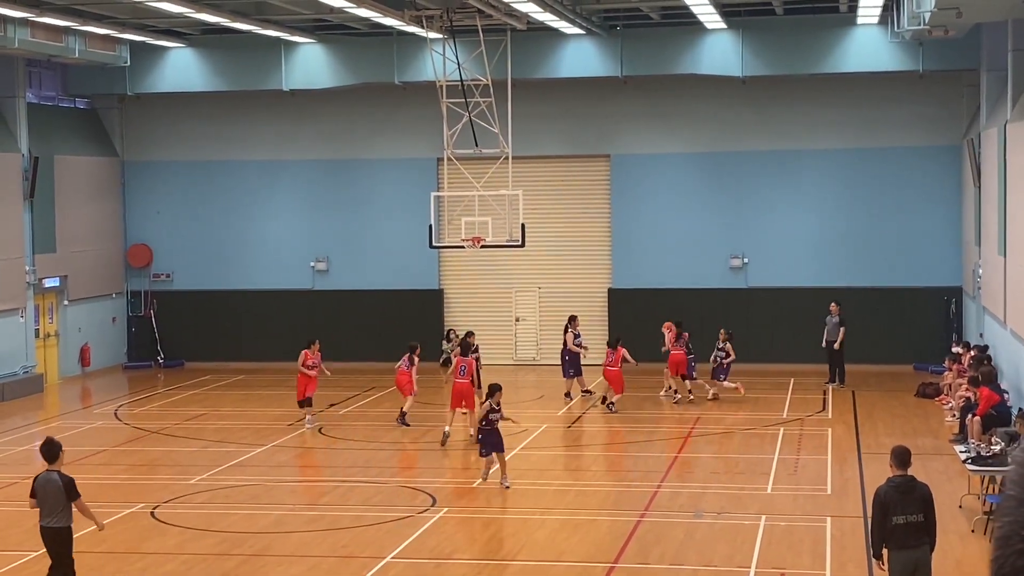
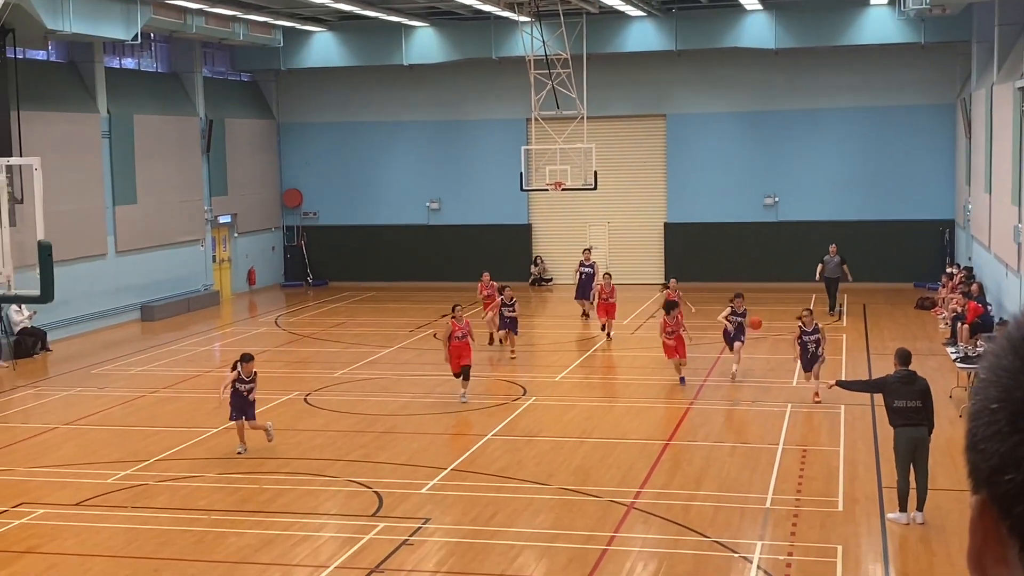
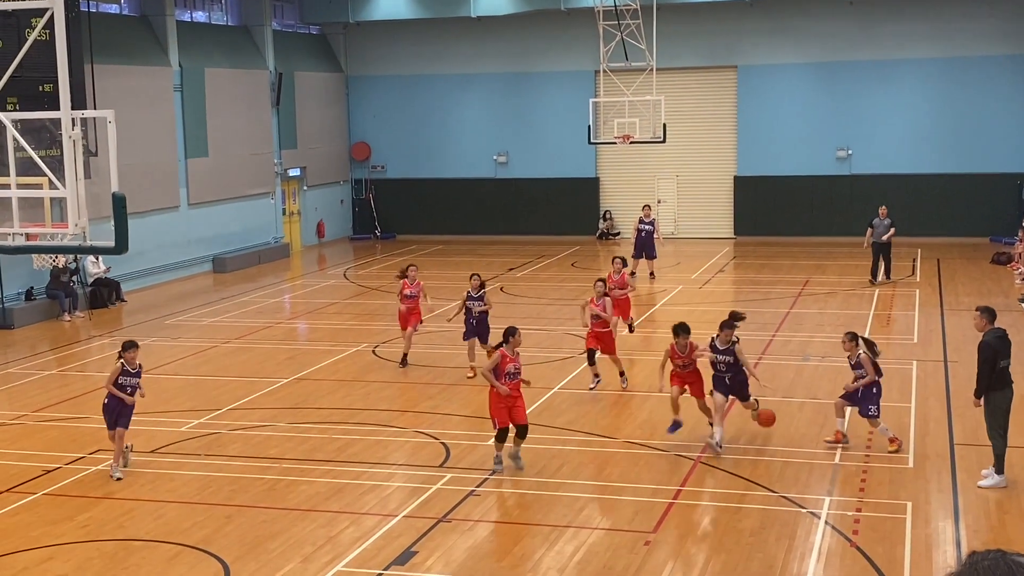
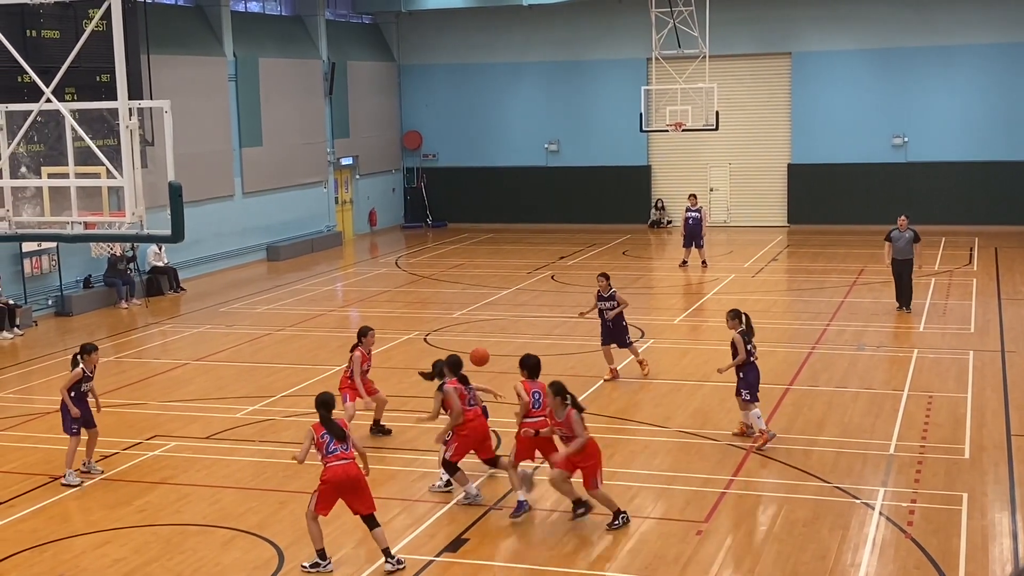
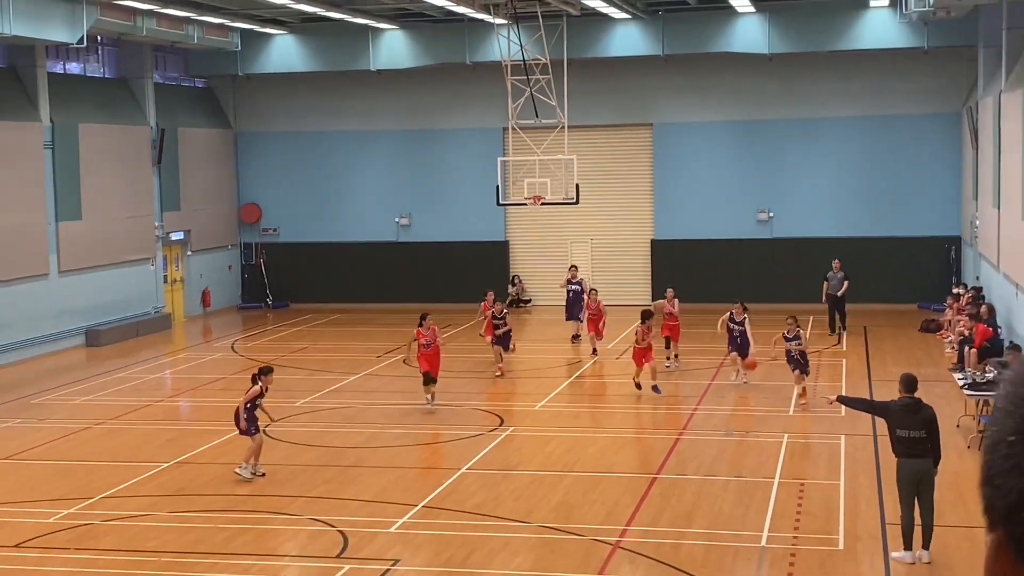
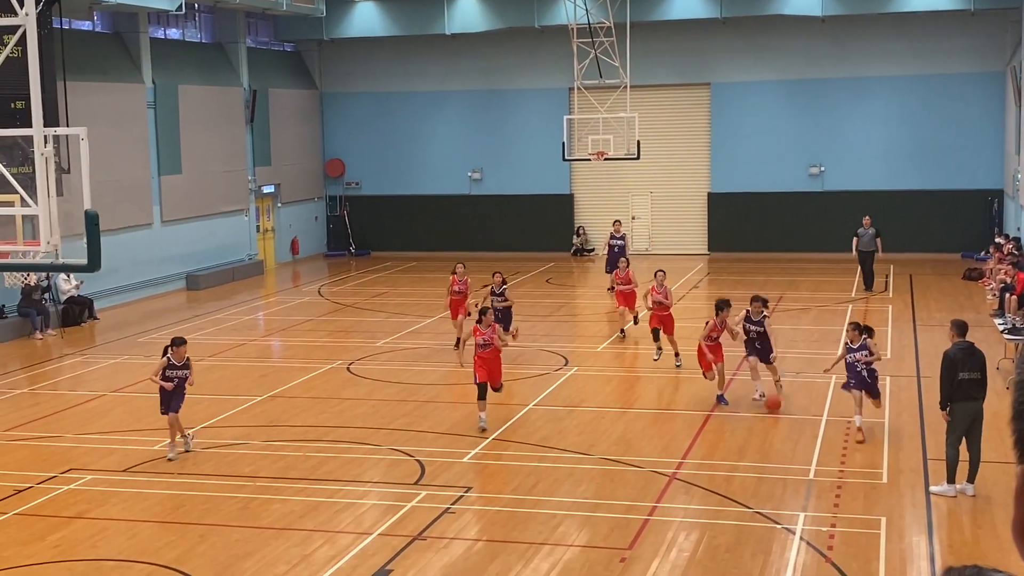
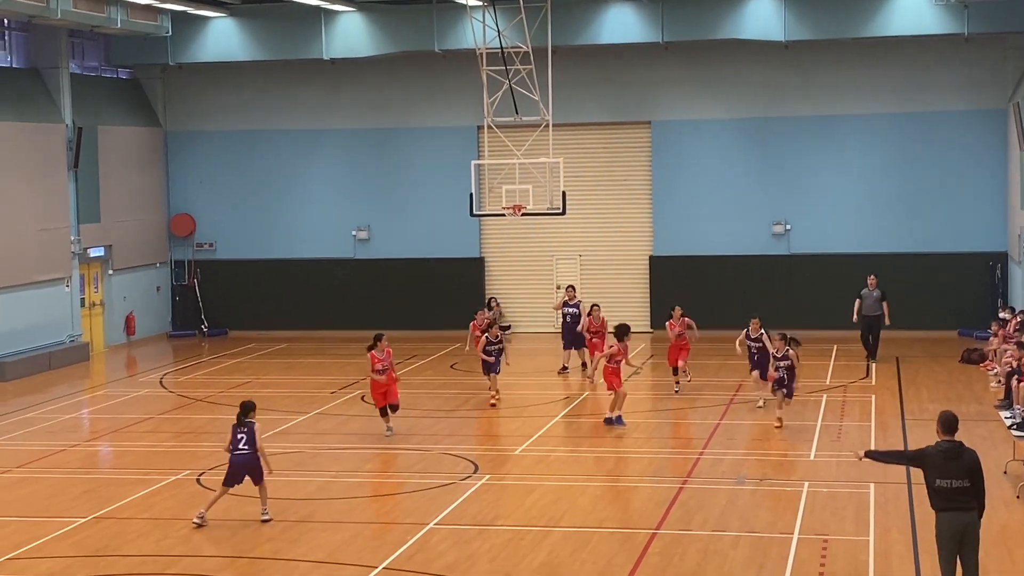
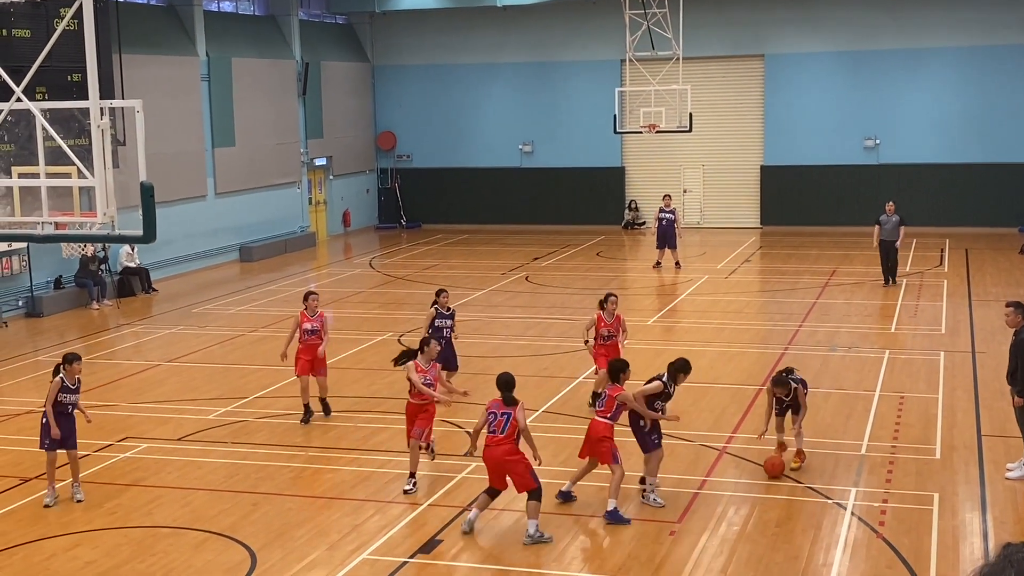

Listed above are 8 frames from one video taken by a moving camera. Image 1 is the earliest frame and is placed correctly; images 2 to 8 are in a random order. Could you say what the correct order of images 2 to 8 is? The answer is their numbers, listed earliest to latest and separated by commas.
7, 5, 2, 6, 3, 8, 4
